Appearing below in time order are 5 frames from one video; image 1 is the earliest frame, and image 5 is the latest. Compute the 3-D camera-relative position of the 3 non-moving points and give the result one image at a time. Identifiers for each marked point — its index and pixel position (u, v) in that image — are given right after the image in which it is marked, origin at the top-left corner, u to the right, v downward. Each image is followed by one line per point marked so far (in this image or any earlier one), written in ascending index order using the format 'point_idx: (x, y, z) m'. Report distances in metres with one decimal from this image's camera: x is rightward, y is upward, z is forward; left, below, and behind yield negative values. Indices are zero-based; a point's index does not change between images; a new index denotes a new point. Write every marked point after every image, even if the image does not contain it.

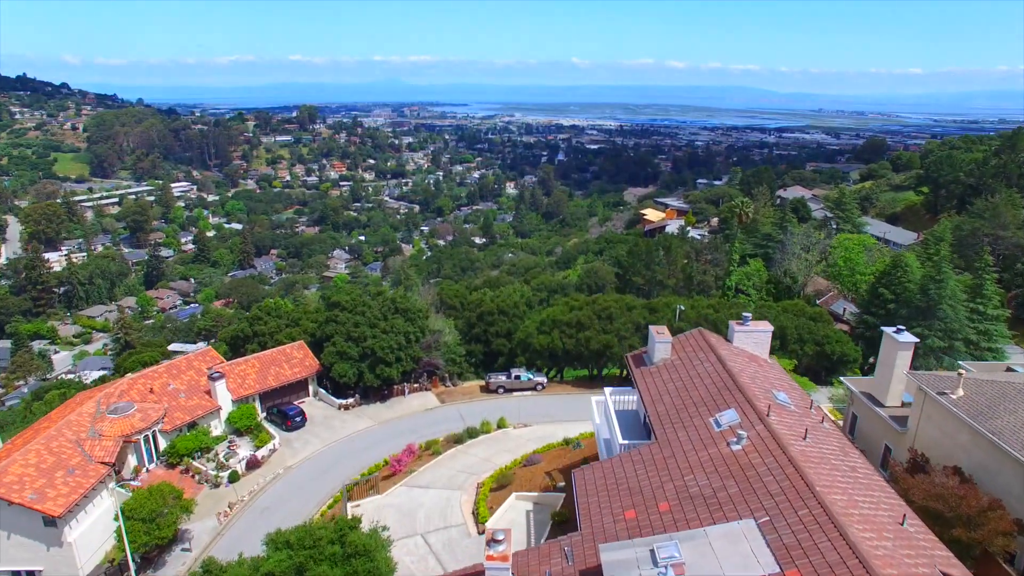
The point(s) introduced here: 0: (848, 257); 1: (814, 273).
0: (+7.7, +0.7, +14.7) m
1: (+7.3, +0.3, +15.5) m
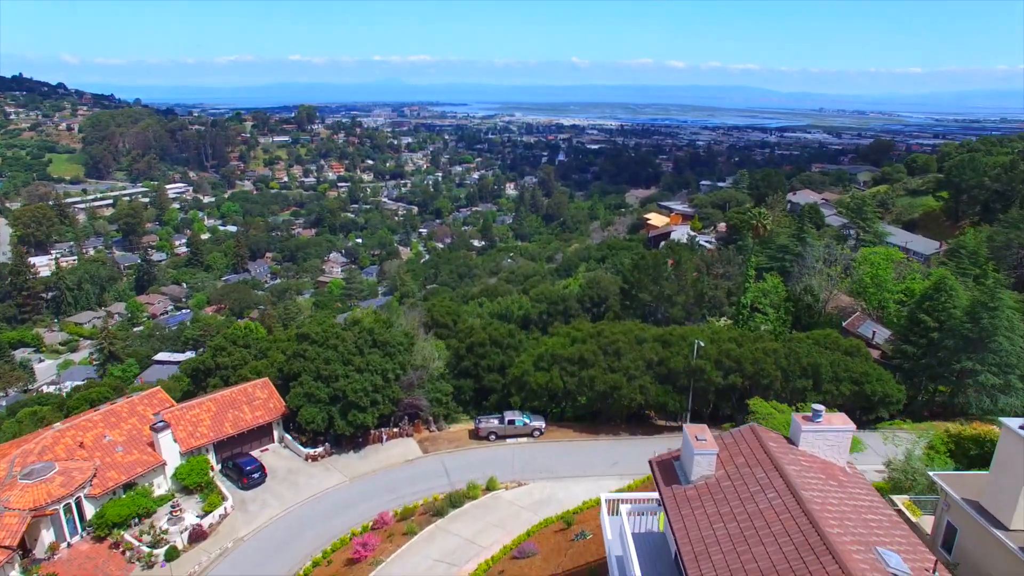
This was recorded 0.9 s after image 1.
0: (+7.6, +0.3, +13.5) m
1: (+7.2, 0.0, +14.3) m
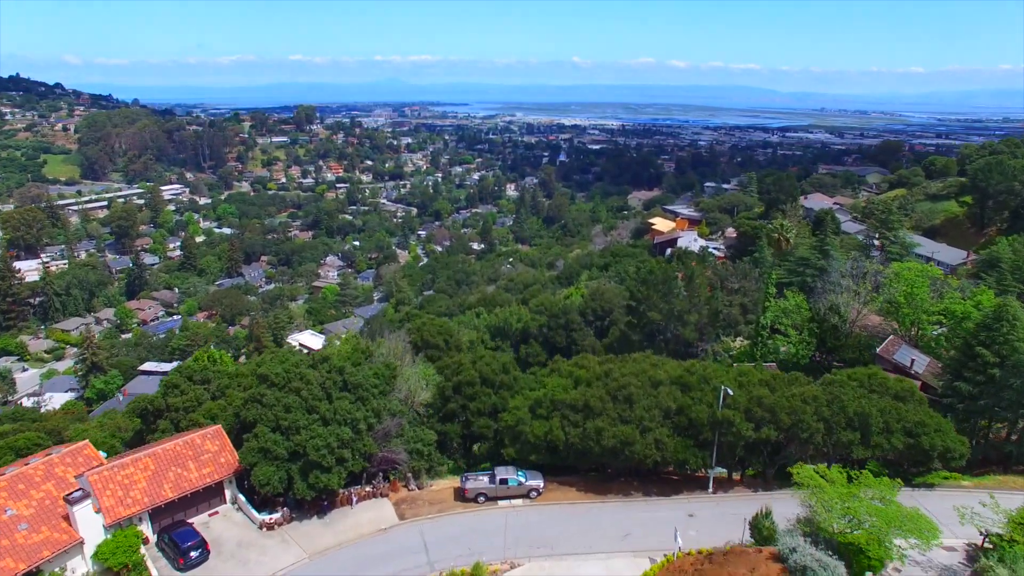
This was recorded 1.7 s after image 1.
0: (+7.5, -0.1, +12.2) m
1: (+7.1, -0.4, +13.0) m
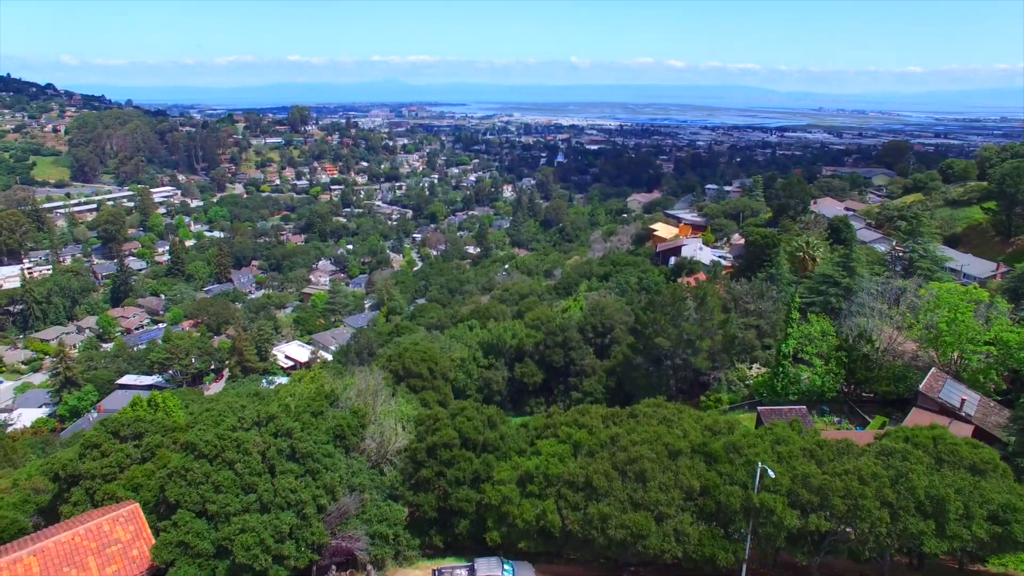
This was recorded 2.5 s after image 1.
0: (+7.4, -0.5, +10.8) m
1: (+7.0, -0.8, +11.6) m
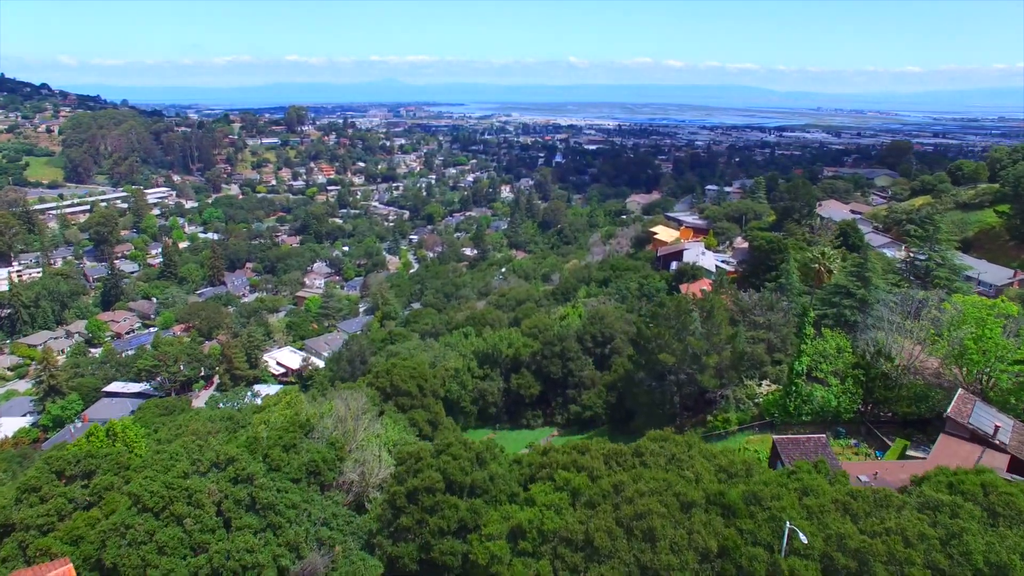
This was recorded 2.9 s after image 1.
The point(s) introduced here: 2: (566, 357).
0: (+7.3, -0.7, +10.1) m
1: (+6.9, -1.0, +10.9) m
2: (+1.5, -1.9, +17.9) m
